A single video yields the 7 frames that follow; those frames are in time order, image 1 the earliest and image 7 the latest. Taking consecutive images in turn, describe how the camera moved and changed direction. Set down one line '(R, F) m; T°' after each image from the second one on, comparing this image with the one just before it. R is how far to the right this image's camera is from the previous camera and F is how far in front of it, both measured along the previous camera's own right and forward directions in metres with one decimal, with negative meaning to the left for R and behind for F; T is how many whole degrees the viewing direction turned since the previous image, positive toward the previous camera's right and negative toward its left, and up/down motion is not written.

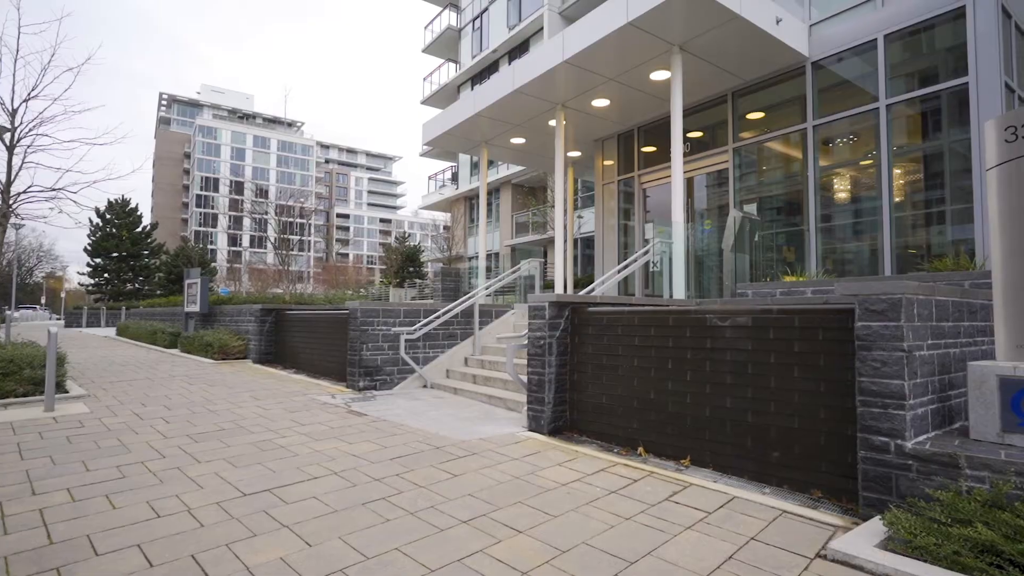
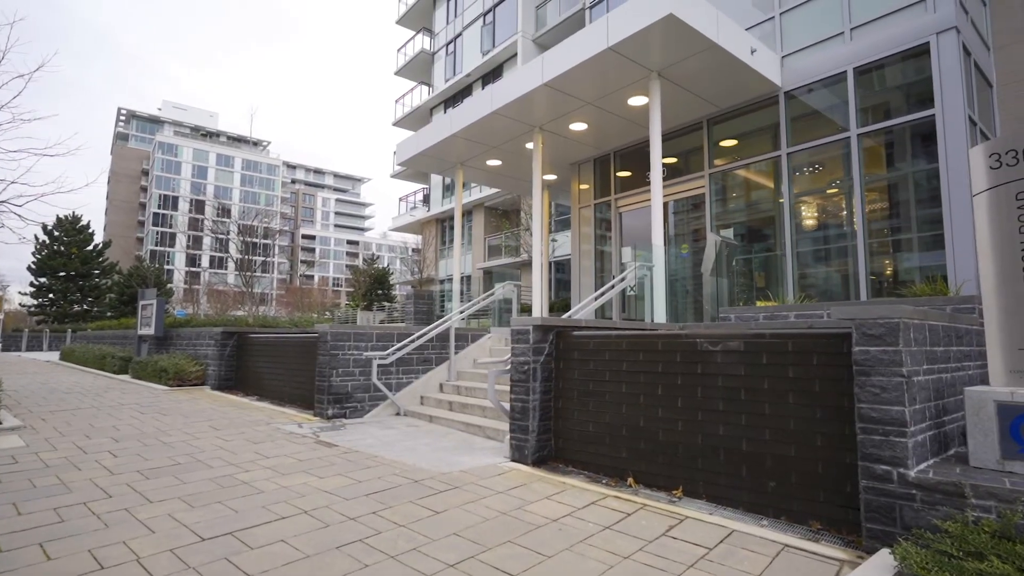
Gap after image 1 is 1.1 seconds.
(-0.1, +0.2) m; +3°
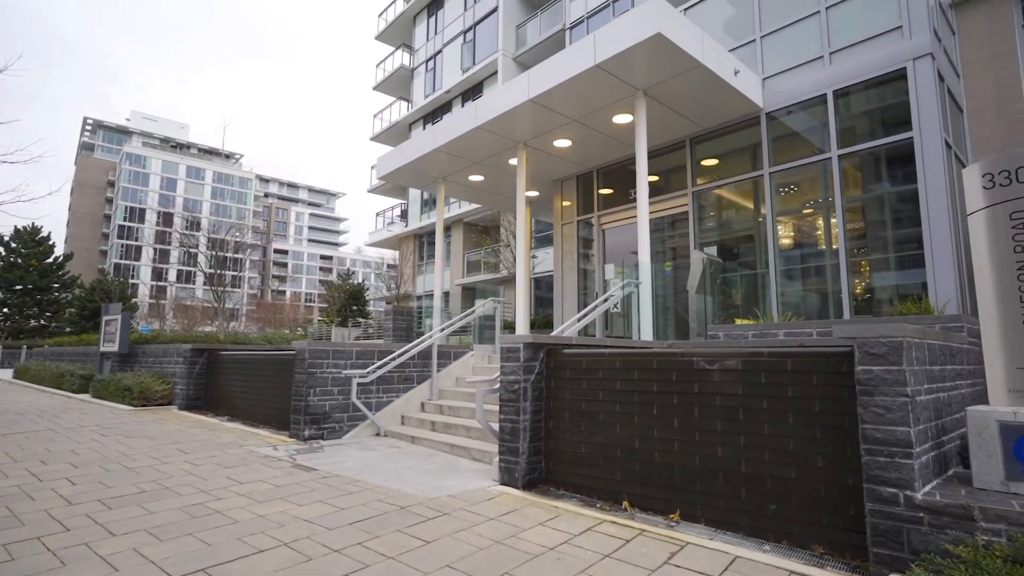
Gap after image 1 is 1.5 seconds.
(-0.1, +0.1) m; +3°
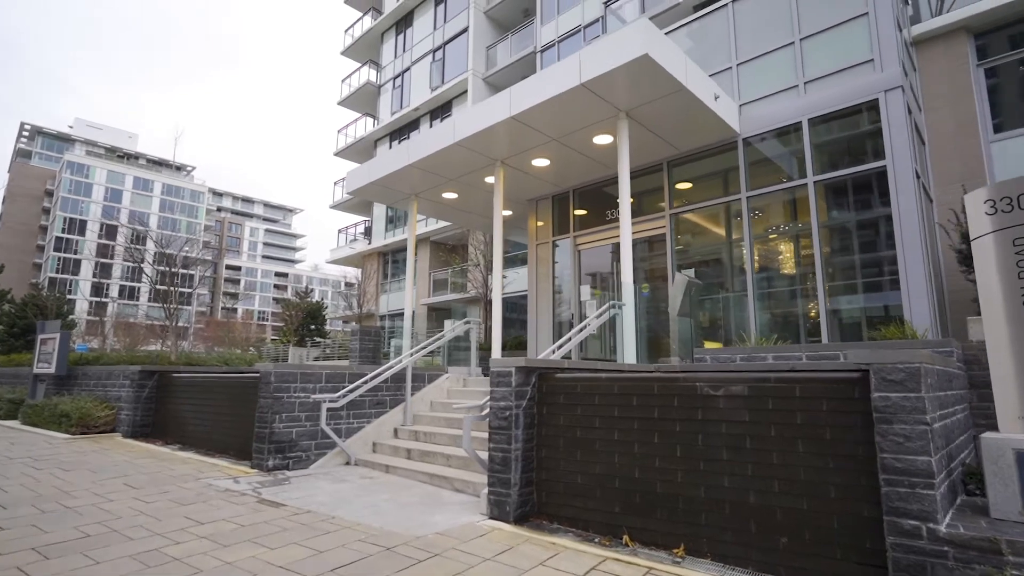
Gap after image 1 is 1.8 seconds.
(-0.3, +0.2) m; +4°
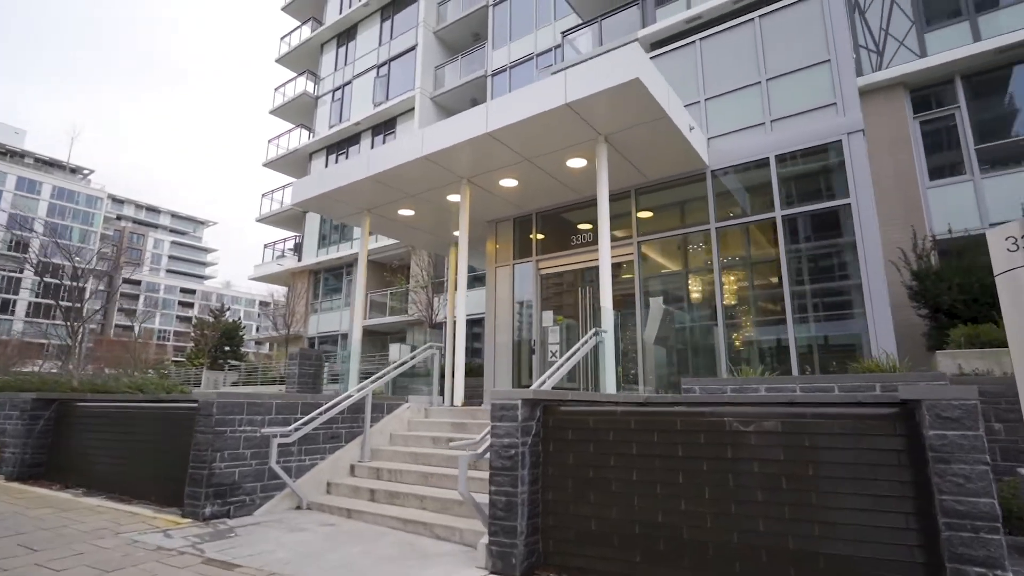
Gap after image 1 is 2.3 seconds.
(-0.7, +0.5) m; +8°
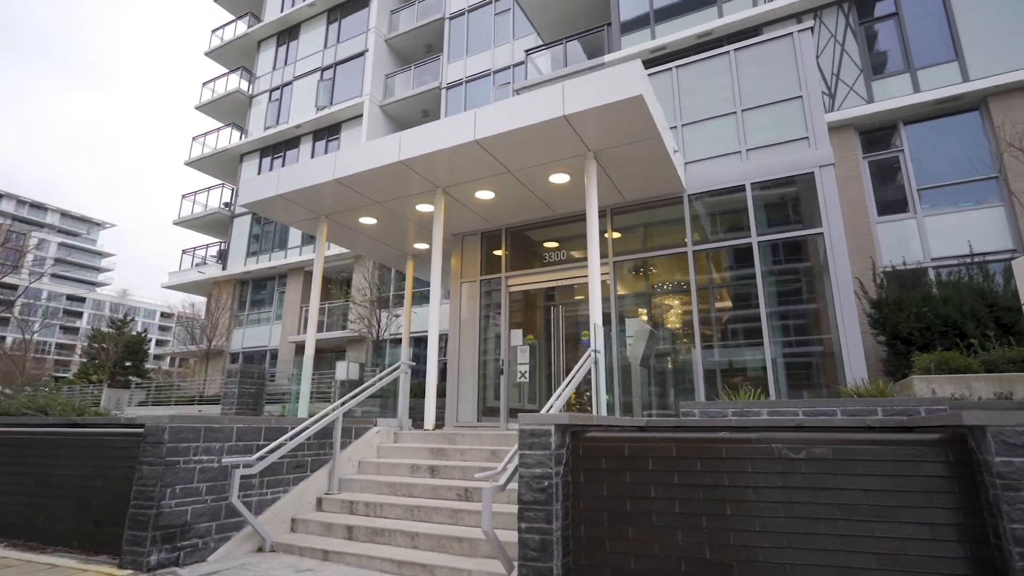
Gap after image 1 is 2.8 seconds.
(-0.8, +0.4) m; +8°
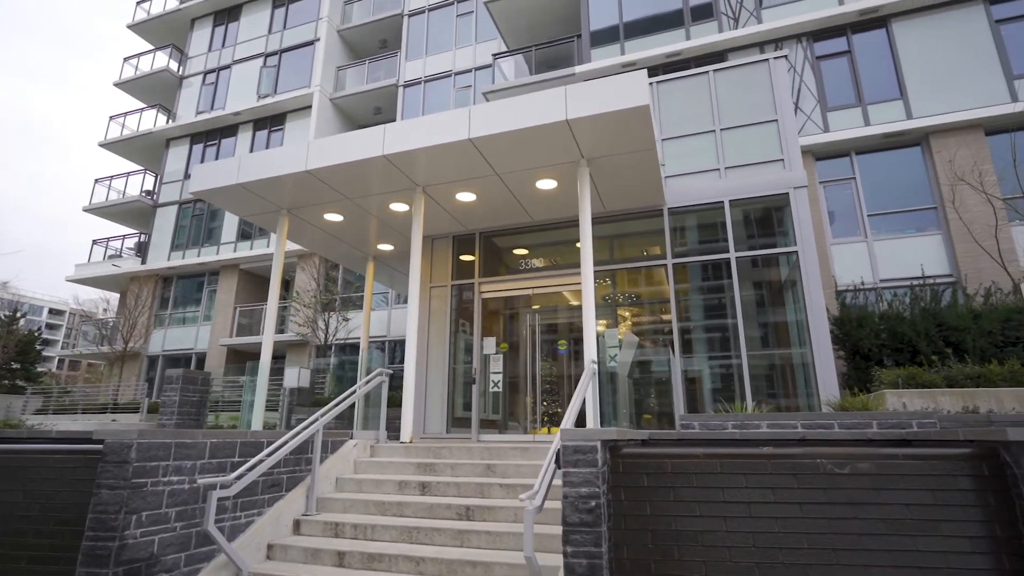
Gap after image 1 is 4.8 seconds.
(-0.8, +0.3) m; +8°
